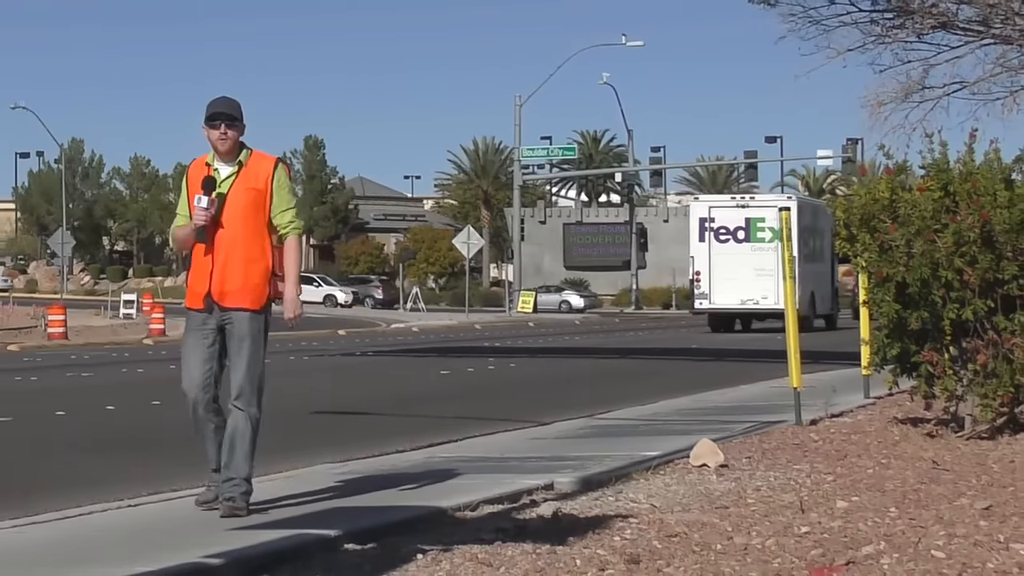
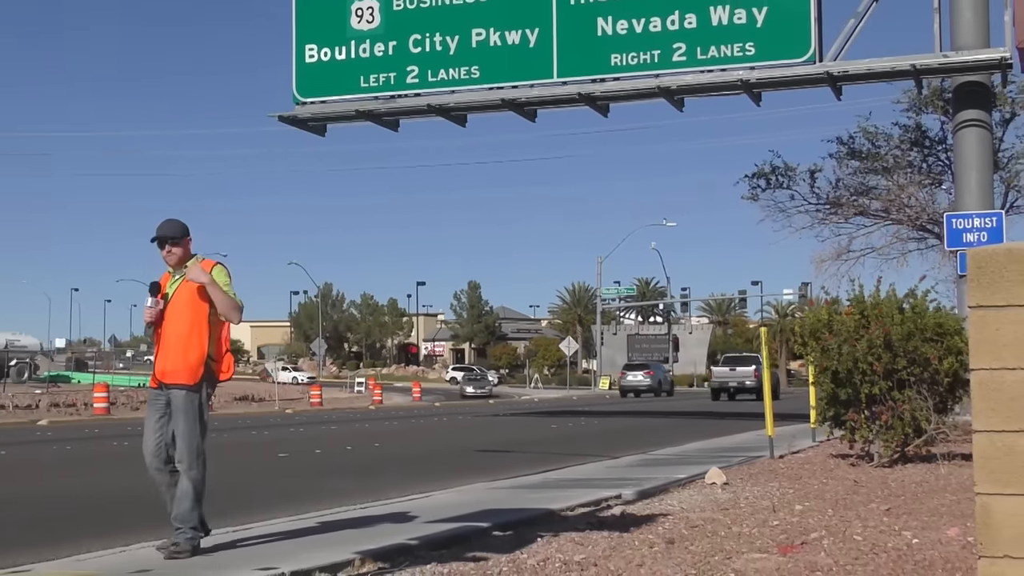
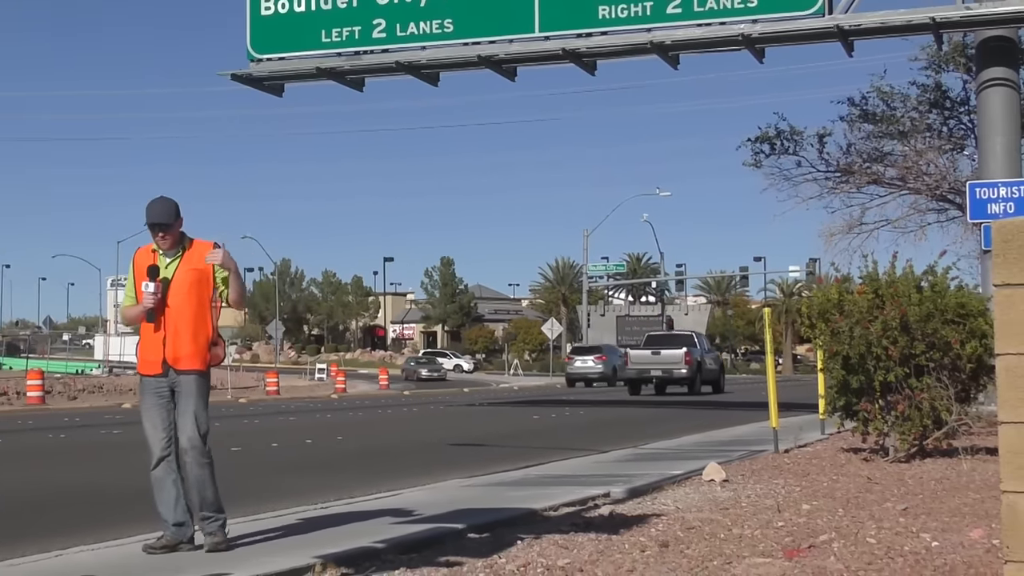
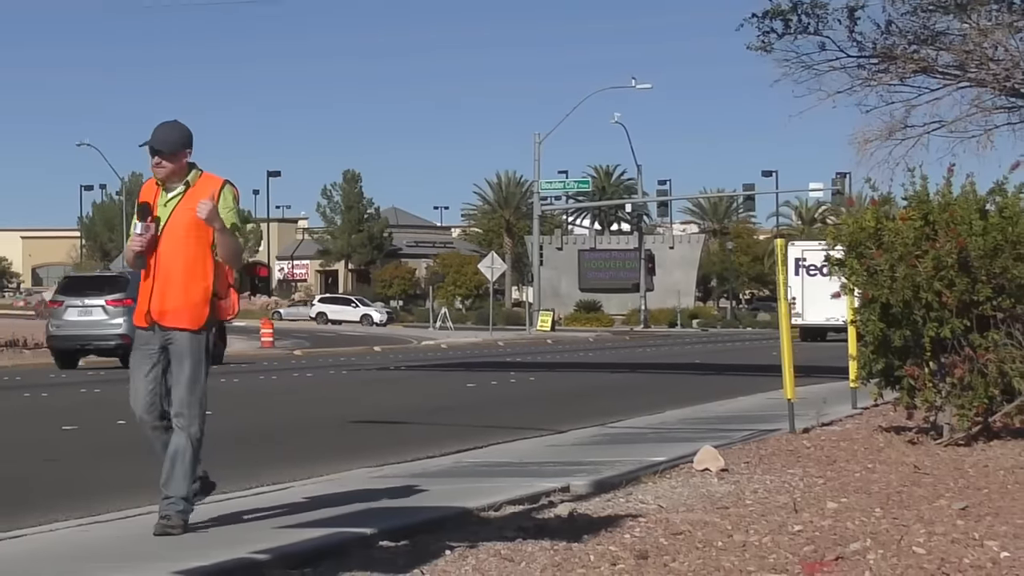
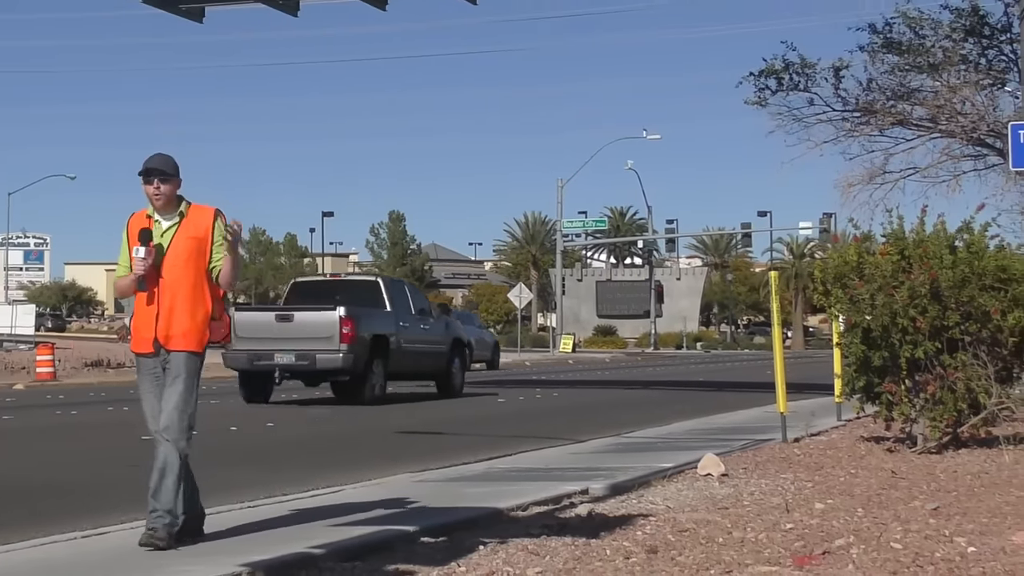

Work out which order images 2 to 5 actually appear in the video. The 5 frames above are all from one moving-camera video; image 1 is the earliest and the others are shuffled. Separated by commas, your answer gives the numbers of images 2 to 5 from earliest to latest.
4, 5, 3, 2
